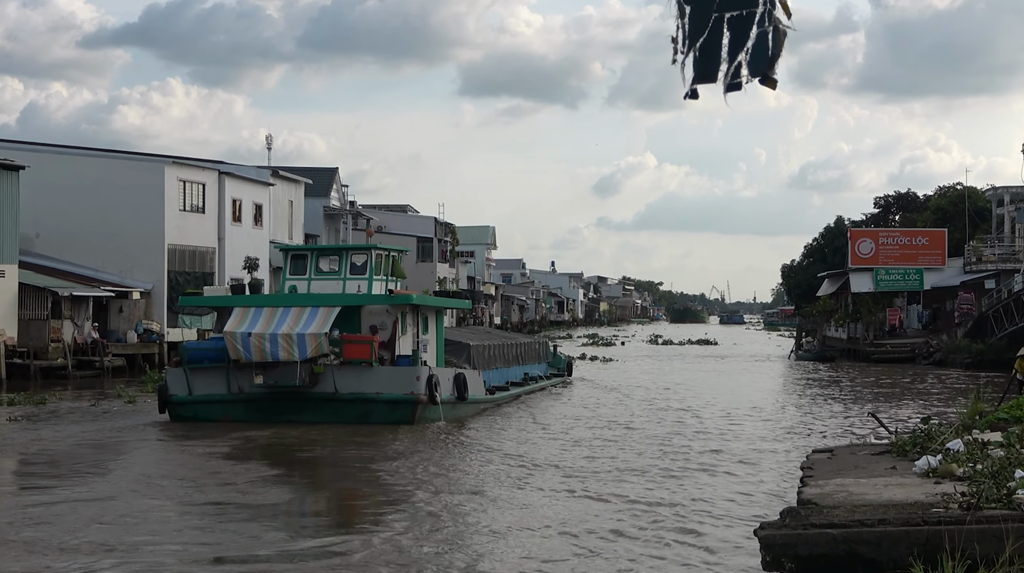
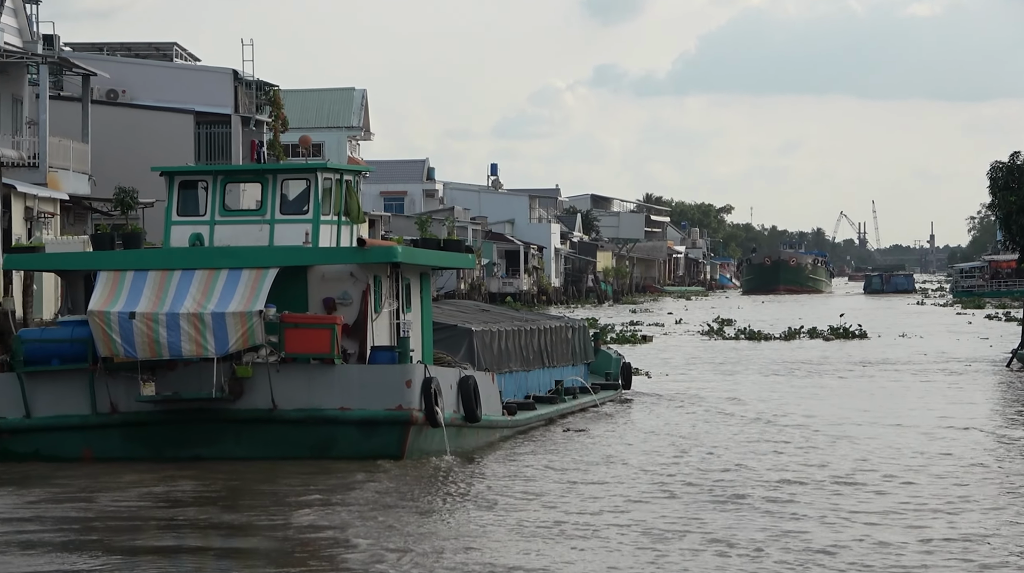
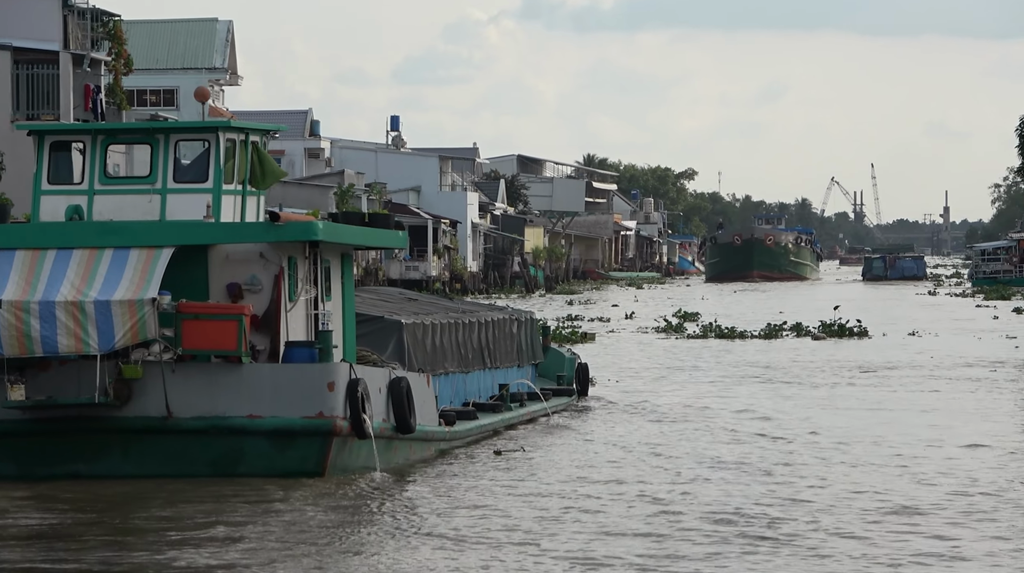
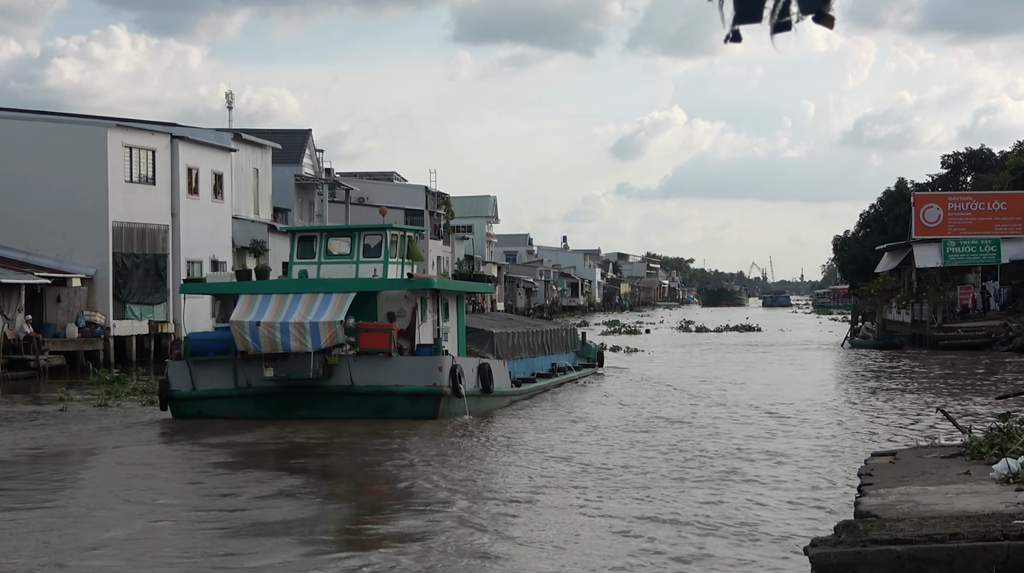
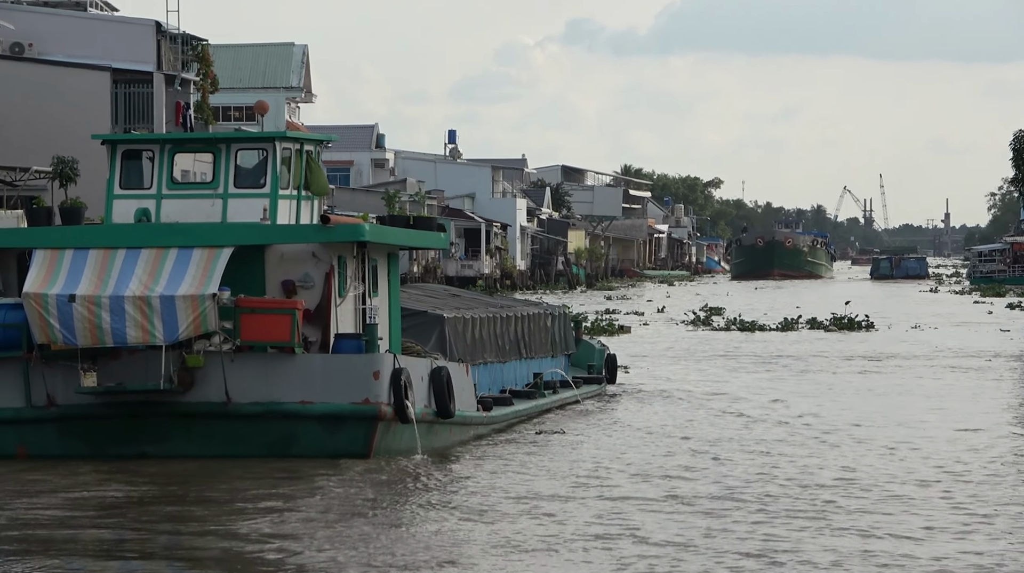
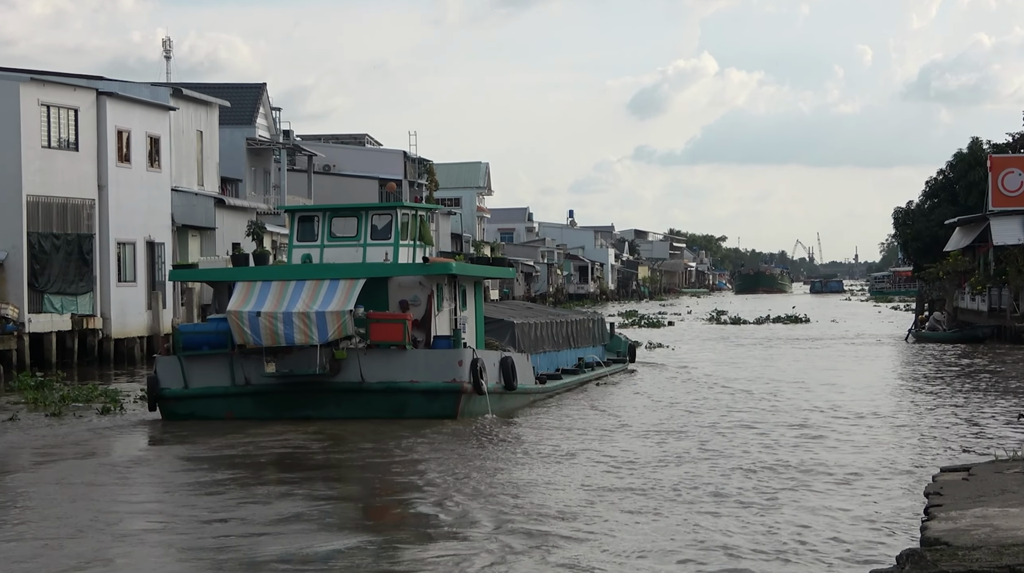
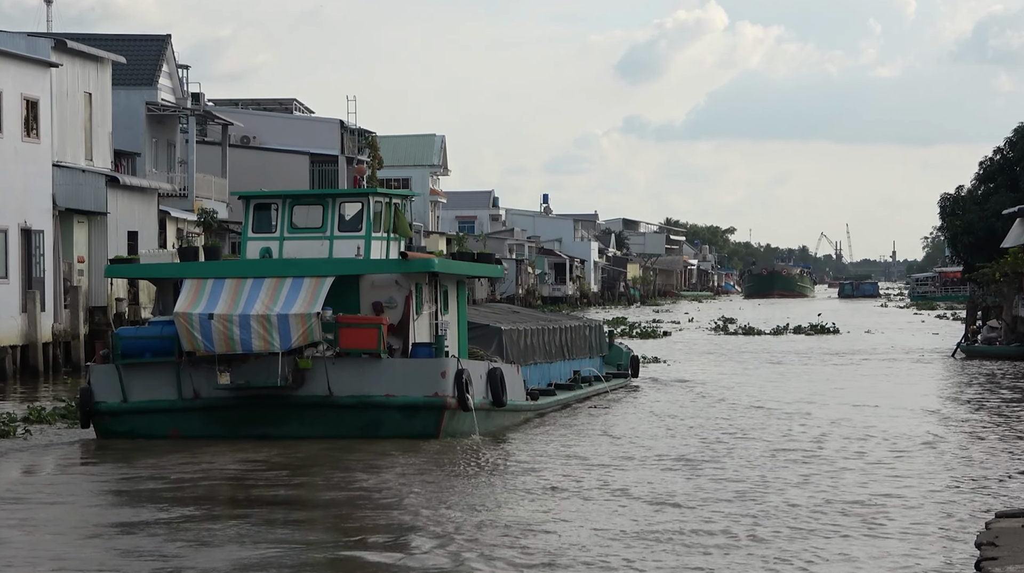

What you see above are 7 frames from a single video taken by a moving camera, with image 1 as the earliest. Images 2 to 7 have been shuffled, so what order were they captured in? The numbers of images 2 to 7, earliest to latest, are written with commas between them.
4, 6, 7, 2, 5, 3
